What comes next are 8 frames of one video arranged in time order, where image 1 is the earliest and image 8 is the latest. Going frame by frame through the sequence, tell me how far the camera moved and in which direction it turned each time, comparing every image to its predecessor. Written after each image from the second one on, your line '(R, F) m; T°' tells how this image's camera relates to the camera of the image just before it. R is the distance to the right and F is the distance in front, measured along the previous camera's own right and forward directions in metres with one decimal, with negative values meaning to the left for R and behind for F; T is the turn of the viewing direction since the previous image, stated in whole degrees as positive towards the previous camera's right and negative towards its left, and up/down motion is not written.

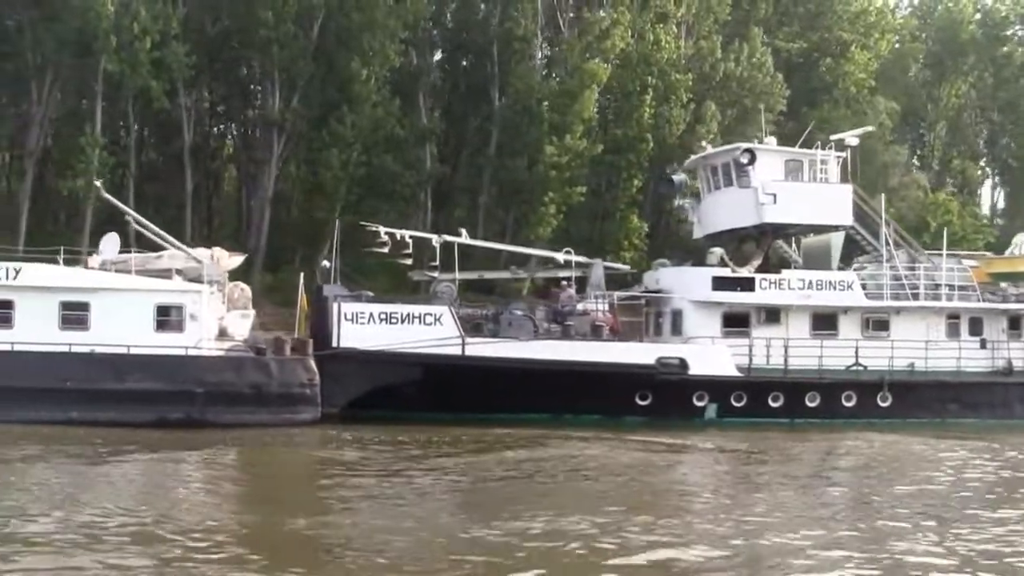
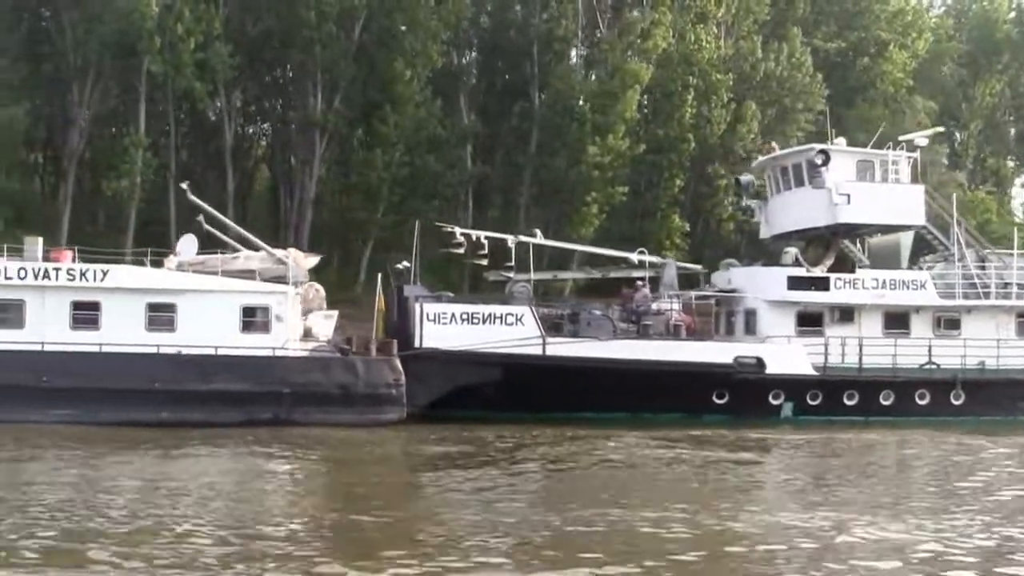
(-0.9, -0.1) m; +1°
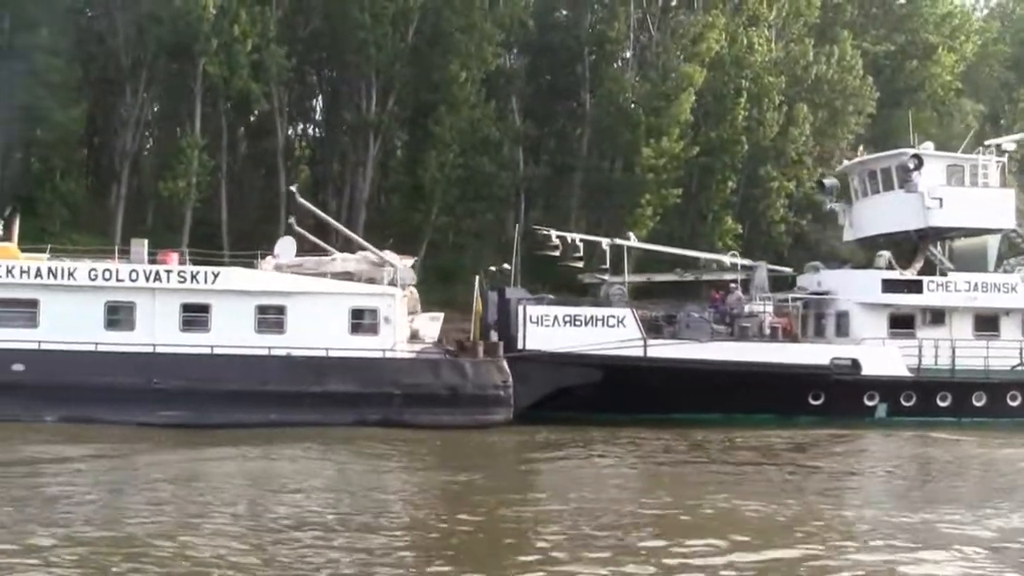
(-1.2, -0.2) m; +1°
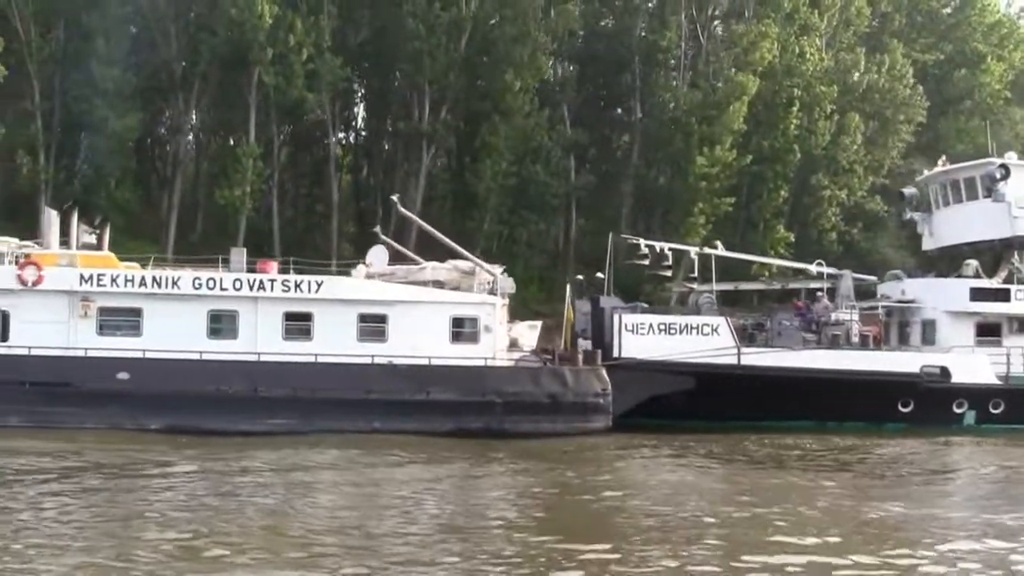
(-1.1, -0.1) m; +1°
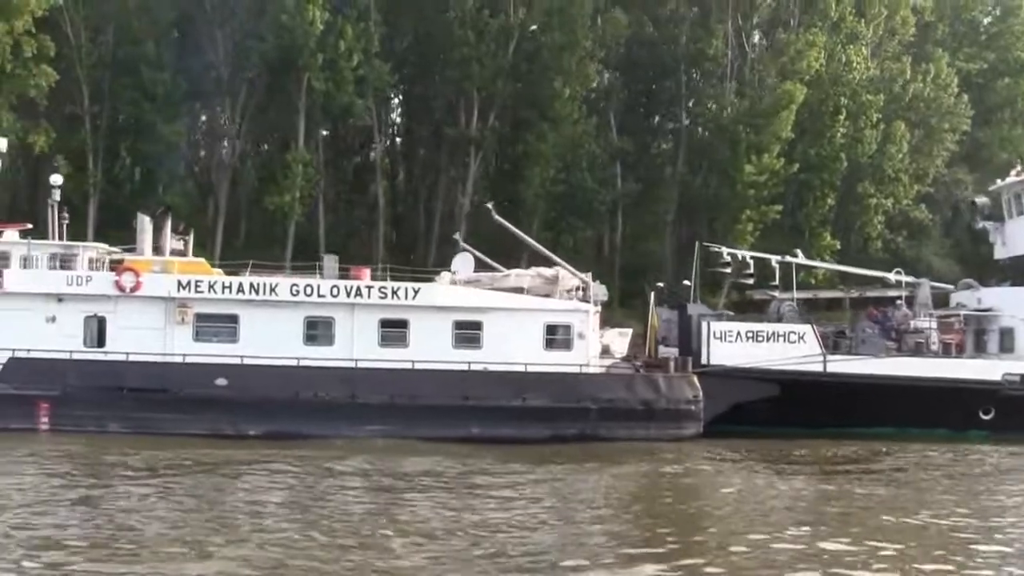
(-1.1, -0.1) m; +1°
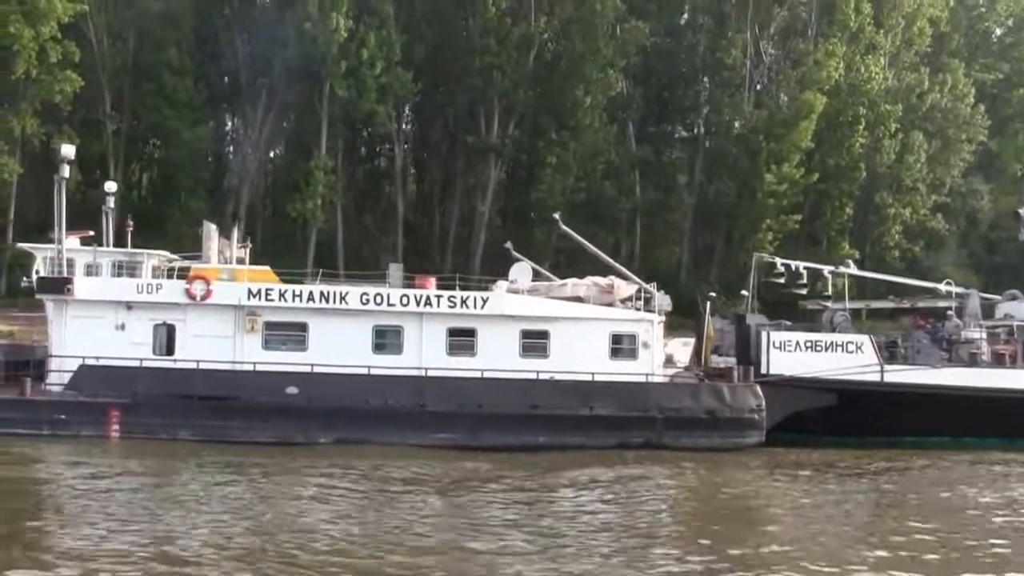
(-1.1, -0.1) m; +1°
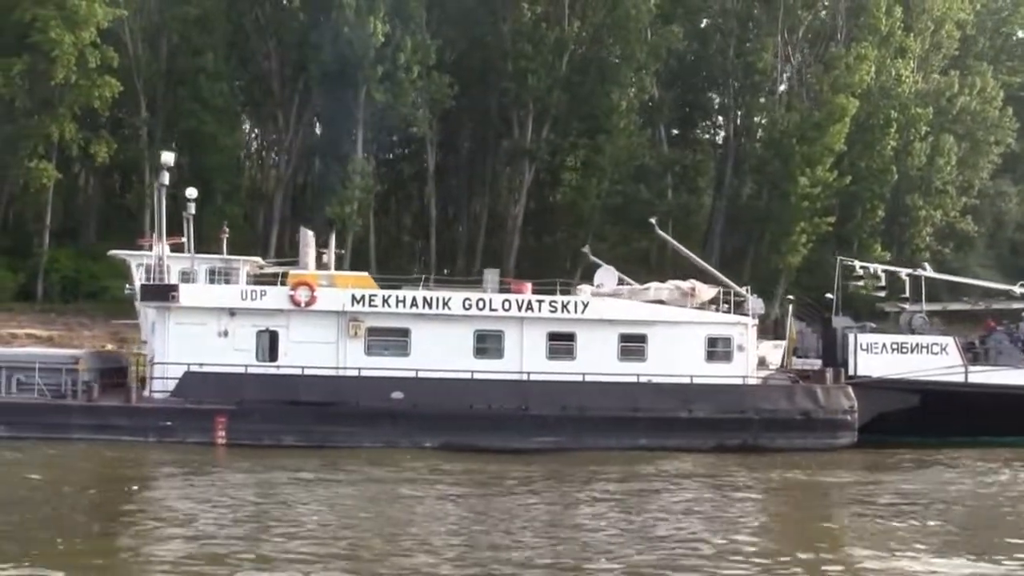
(-1.5, -0.1) m; +2°
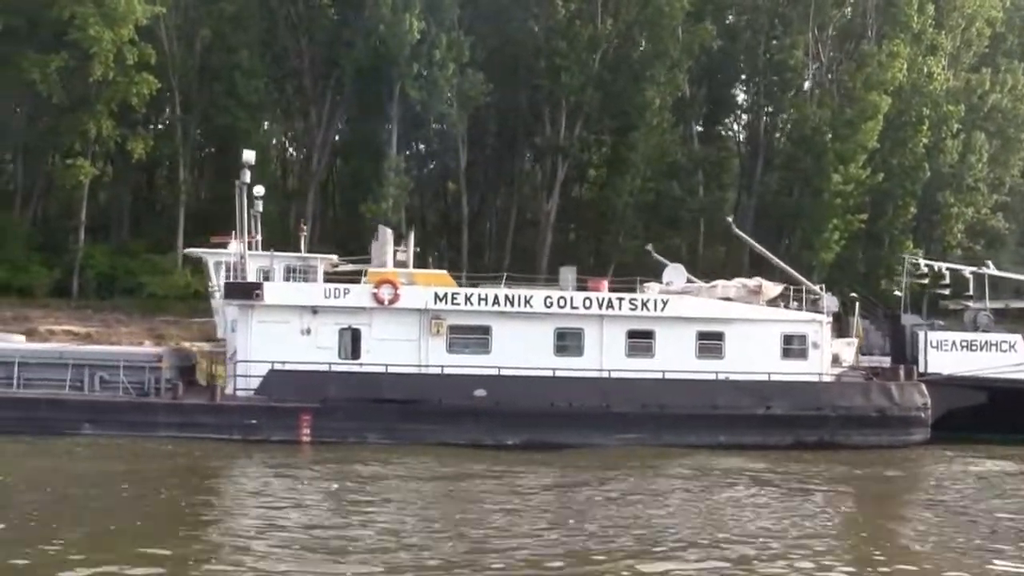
(-1.1, -0.1) m; +1°
